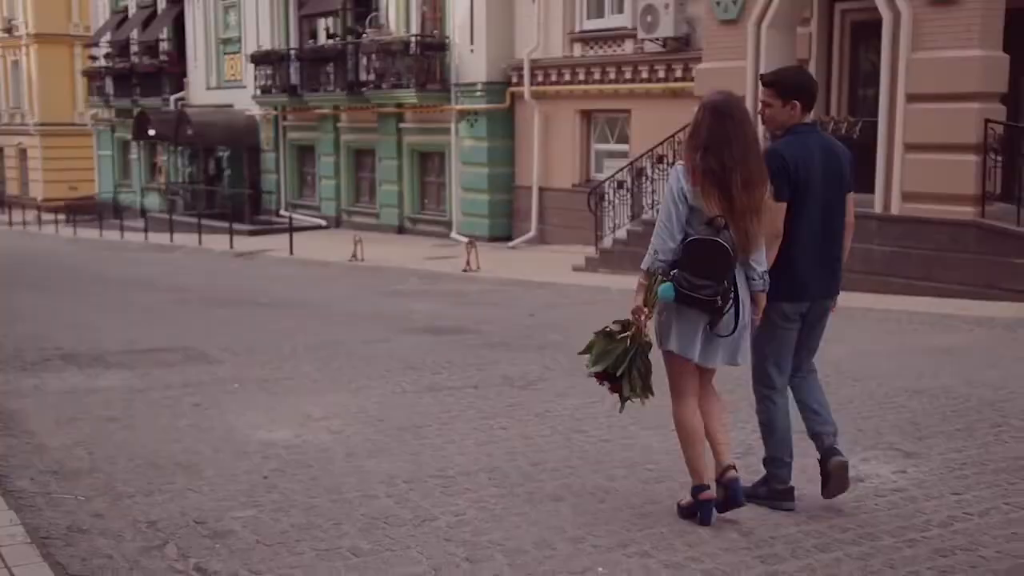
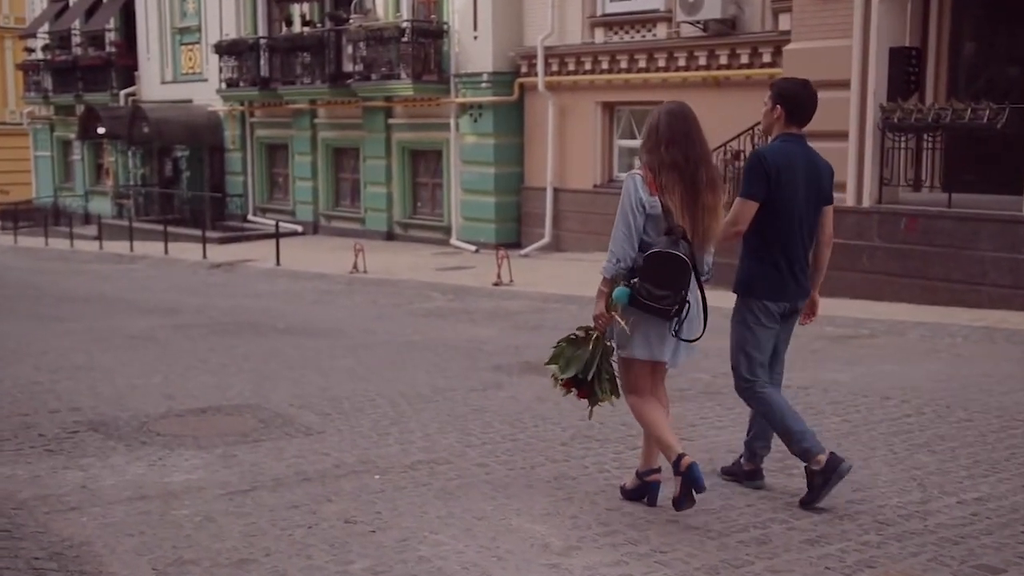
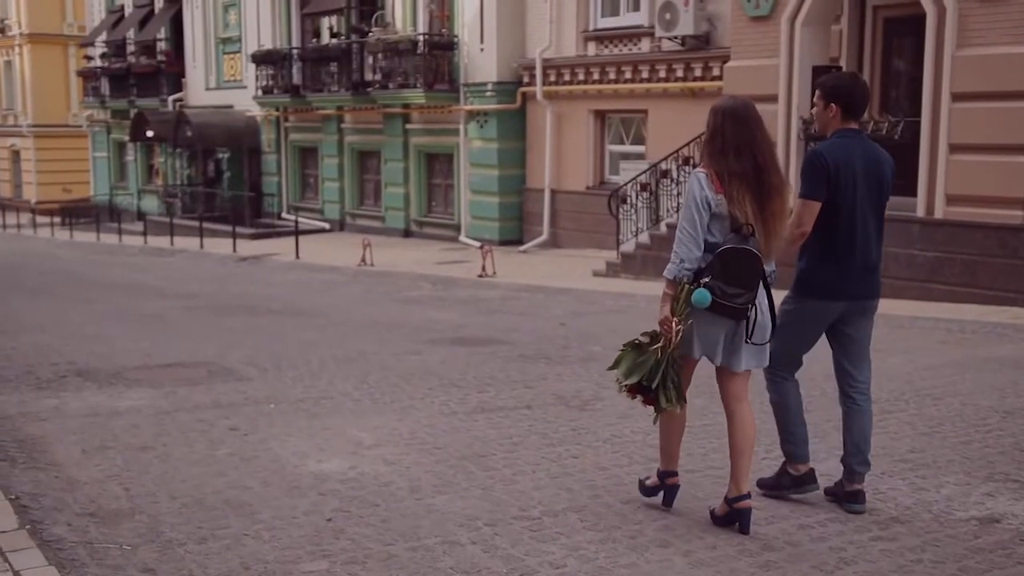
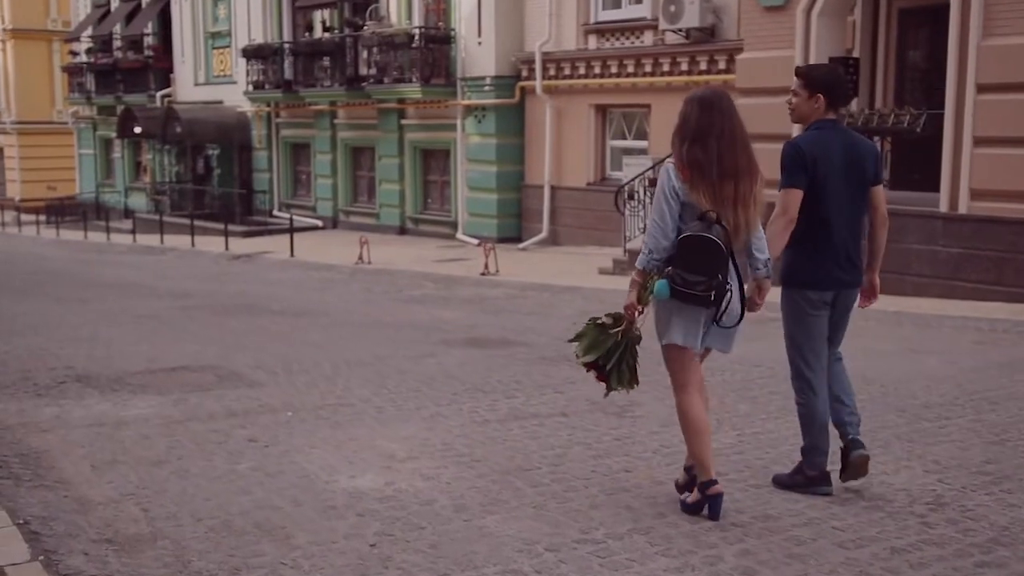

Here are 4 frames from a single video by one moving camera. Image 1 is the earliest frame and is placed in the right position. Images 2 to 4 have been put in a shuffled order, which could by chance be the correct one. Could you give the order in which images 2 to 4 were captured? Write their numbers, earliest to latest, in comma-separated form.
3, 4, 2
